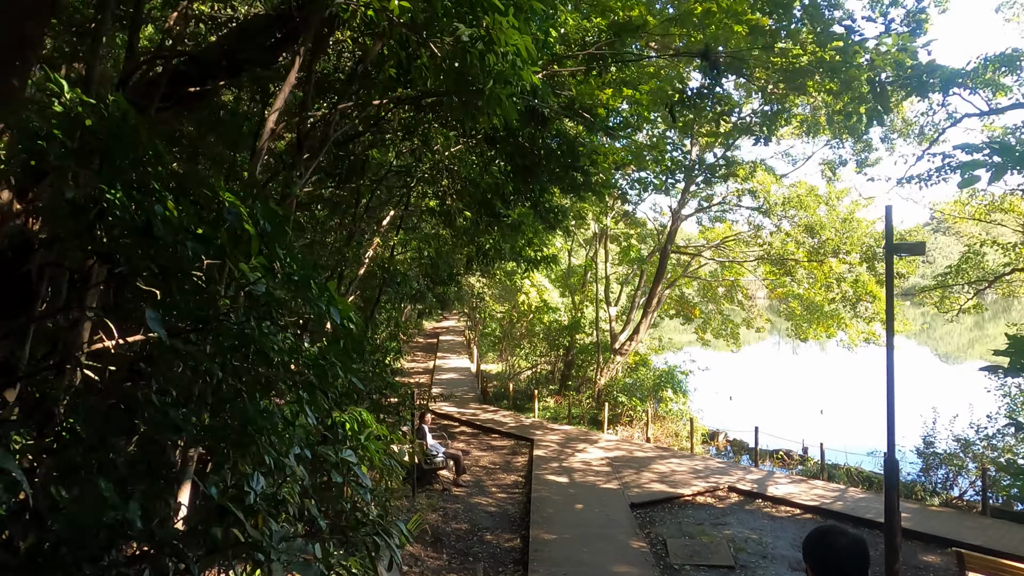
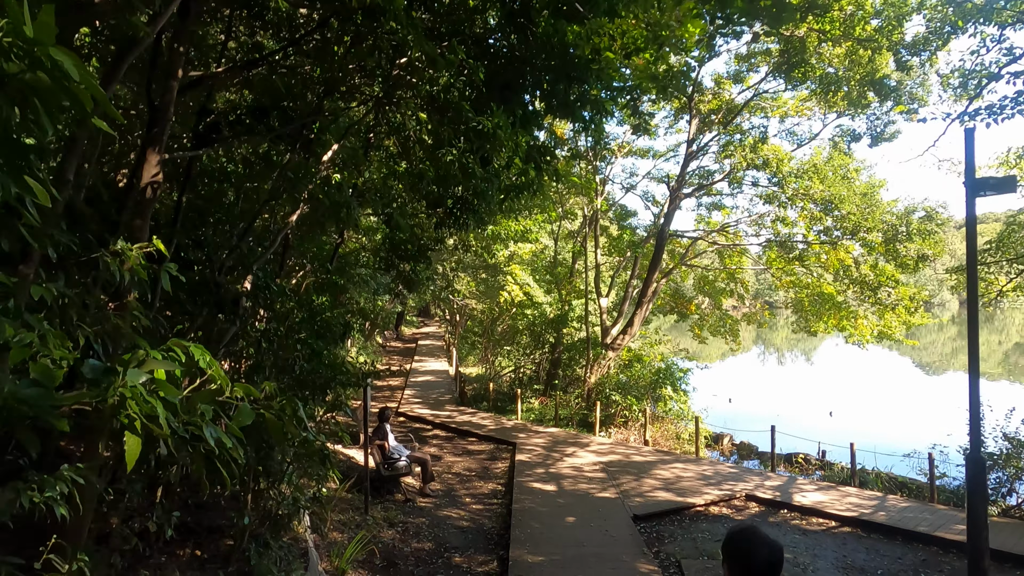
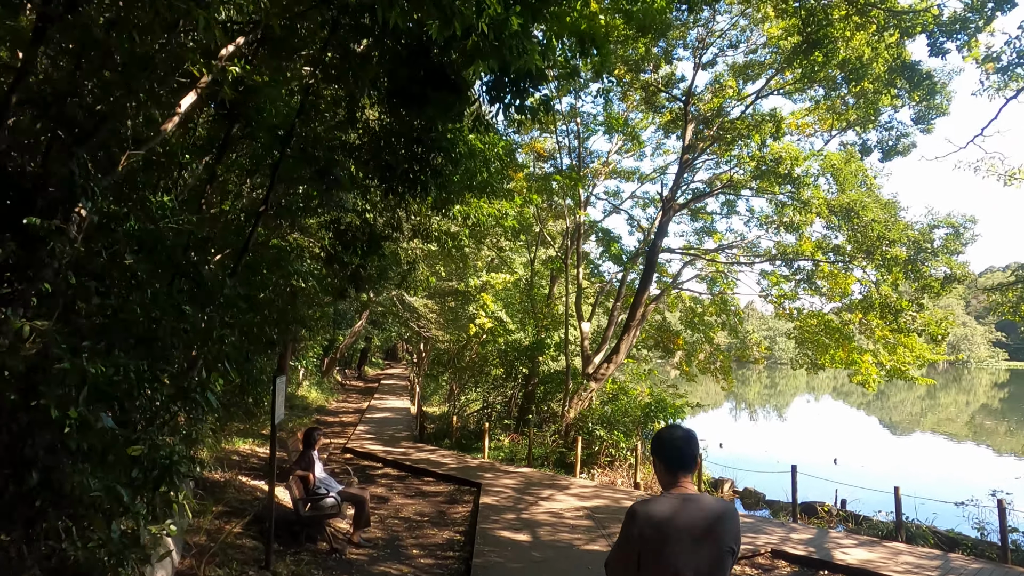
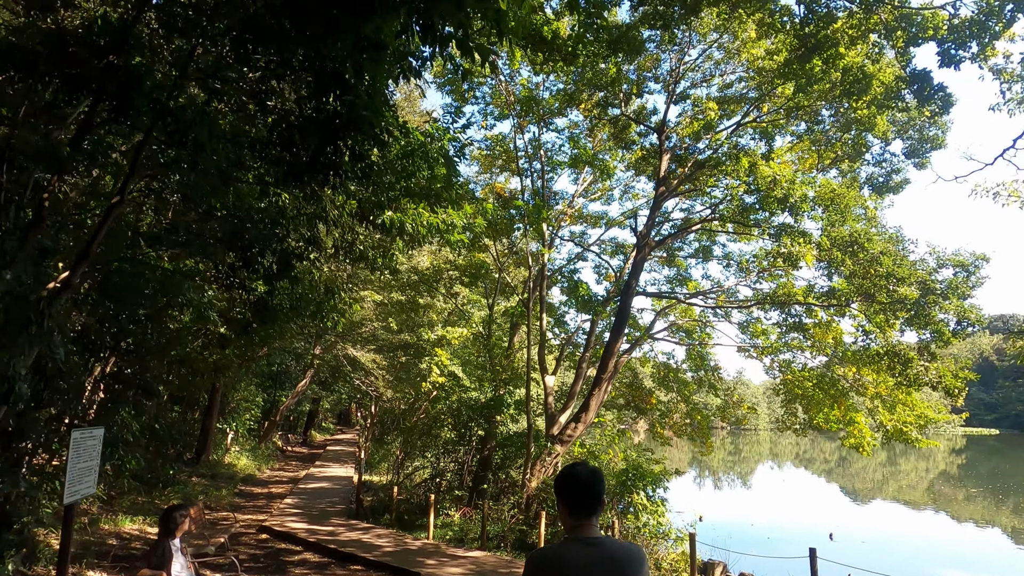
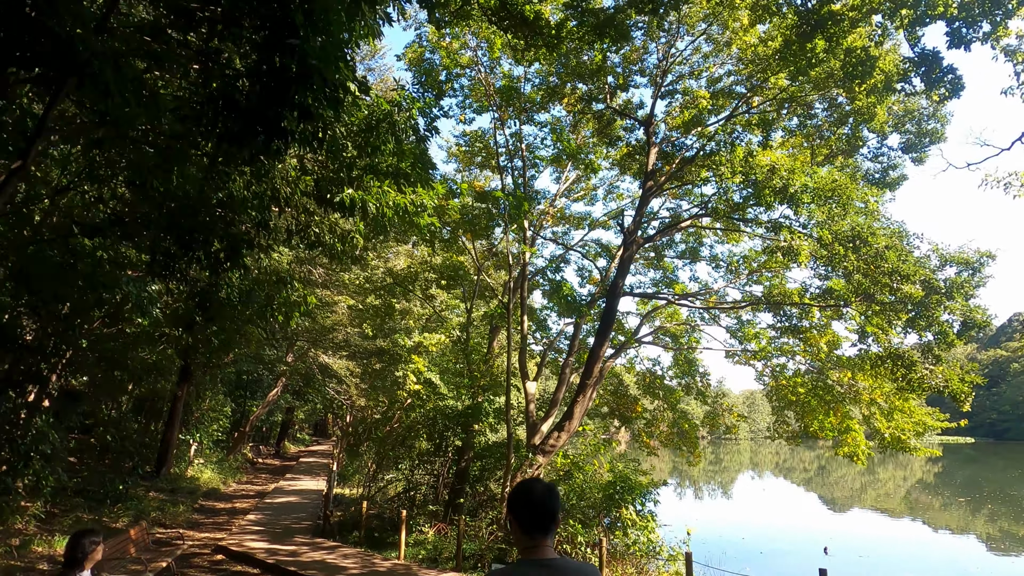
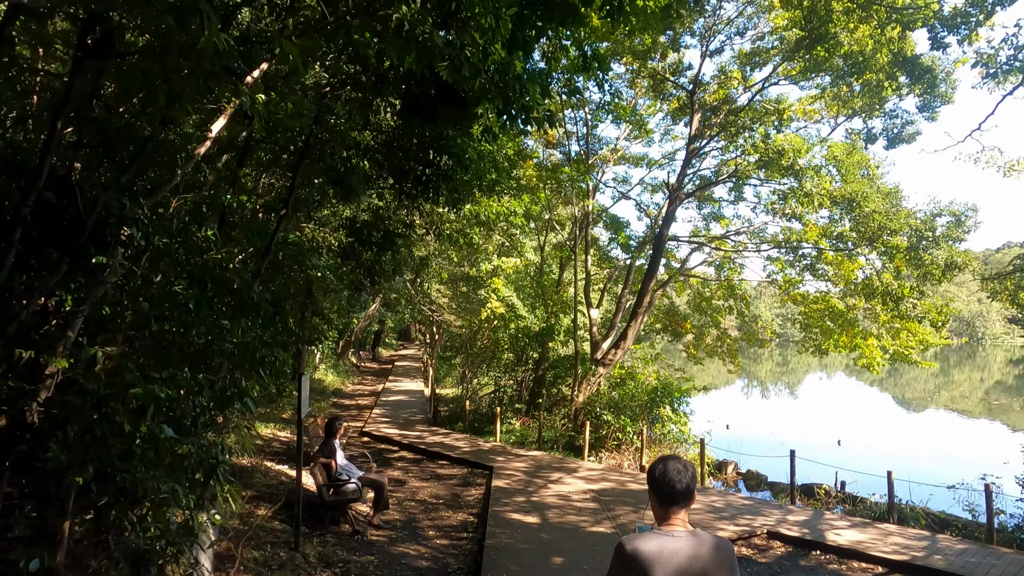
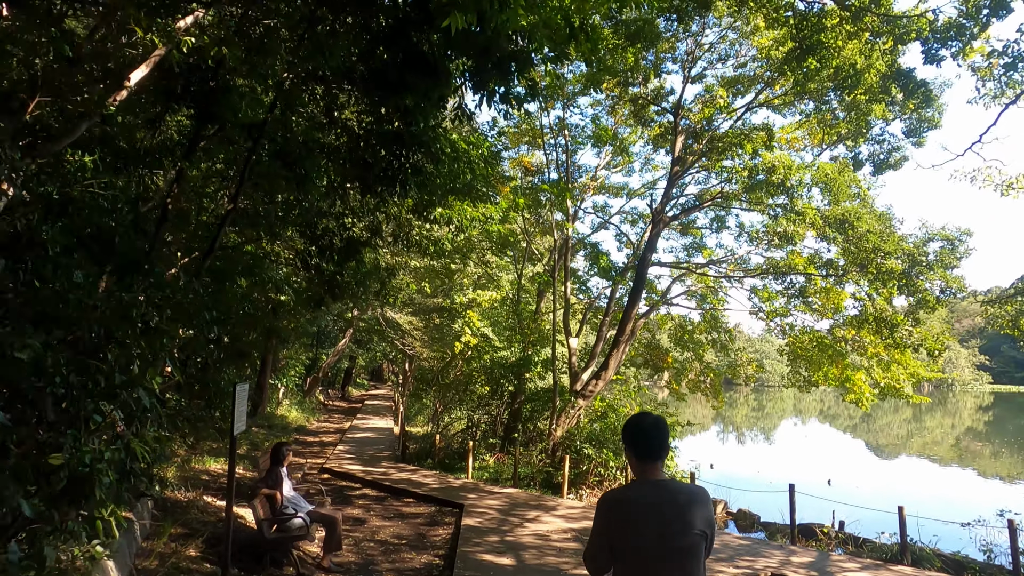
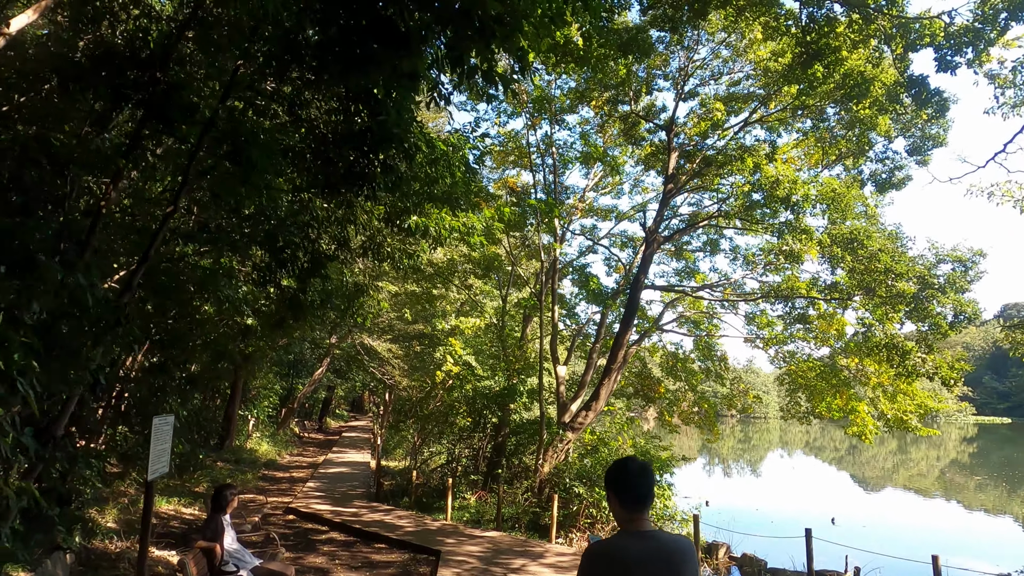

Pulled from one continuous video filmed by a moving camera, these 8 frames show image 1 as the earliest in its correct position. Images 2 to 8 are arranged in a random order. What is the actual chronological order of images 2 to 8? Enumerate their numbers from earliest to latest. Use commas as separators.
2, 6, 3, 7, 8, 4, 5
